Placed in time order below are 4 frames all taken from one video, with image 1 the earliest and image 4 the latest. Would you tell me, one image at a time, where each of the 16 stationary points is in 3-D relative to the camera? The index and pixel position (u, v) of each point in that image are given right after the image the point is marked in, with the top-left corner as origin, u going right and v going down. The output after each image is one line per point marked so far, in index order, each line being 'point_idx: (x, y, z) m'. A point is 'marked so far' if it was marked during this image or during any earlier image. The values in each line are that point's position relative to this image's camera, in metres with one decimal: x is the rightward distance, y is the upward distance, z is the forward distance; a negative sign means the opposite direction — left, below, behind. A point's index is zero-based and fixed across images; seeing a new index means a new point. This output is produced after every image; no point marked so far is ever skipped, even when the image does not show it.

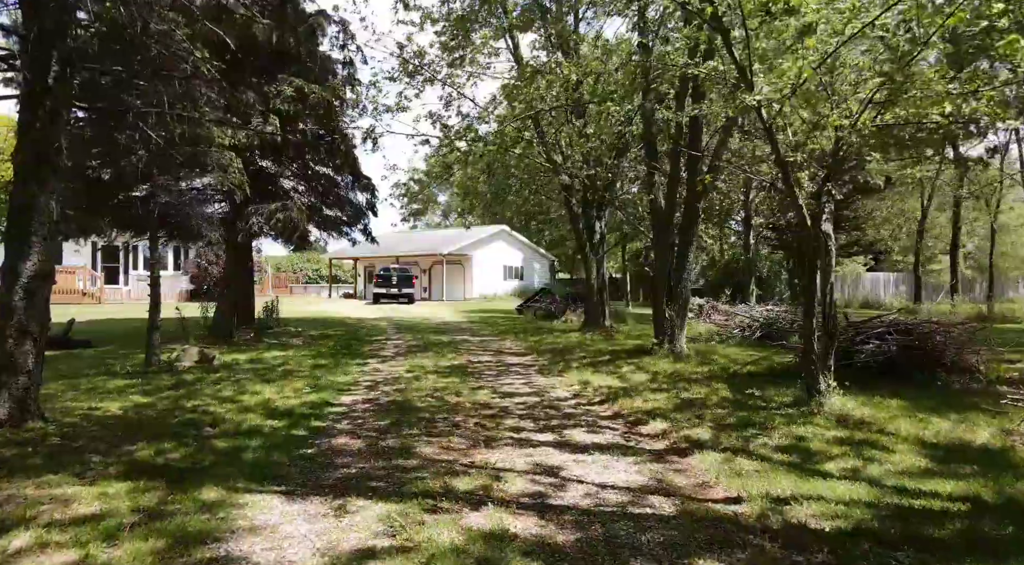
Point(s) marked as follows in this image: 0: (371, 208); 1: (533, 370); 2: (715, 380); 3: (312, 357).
0: (-3.5, +1.8, +16.5) m
1: (+0.4, -1.4, +10.2) m
2: (+2.7, -1.3, +8.7) m
3: (-3.6, -1.4, +11.9) m
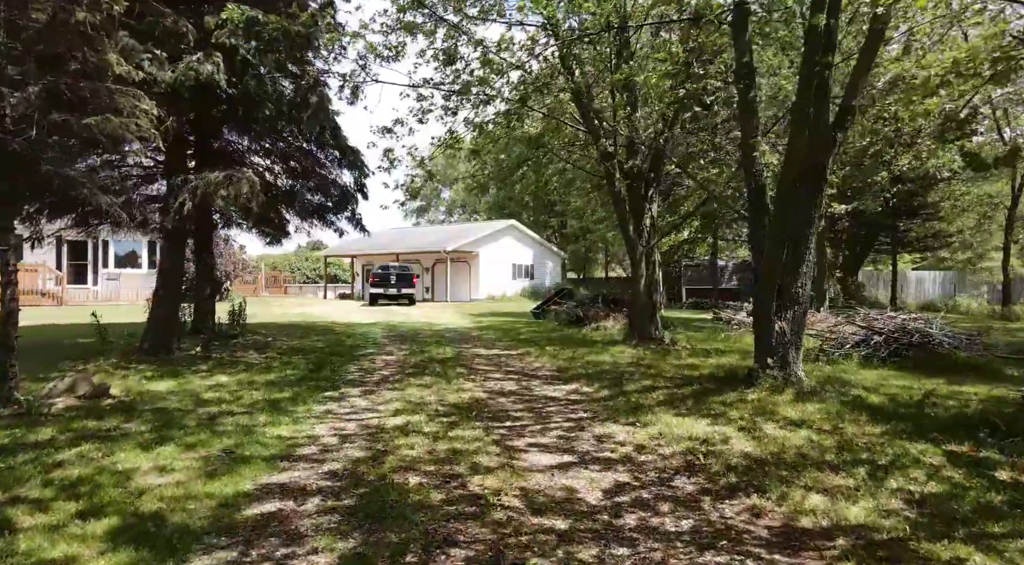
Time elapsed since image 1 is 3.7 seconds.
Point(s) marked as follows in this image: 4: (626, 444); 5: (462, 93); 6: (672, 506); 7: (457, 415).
0: (-3.0, +1.9, +13.0) m
1: (+0.8, -1.4, +6.7) m
2: (+3.1, -1.2, +5.2) m
3: (-3.1, -1.3, +8.4) m
4: (+1.0, -1.4, +5.6) m
5: (-0.9, +3.3, +11.3) m
6: (+1.0, -1.4, +4.1) m
7: (-0.6, -1.4, +6.9) m
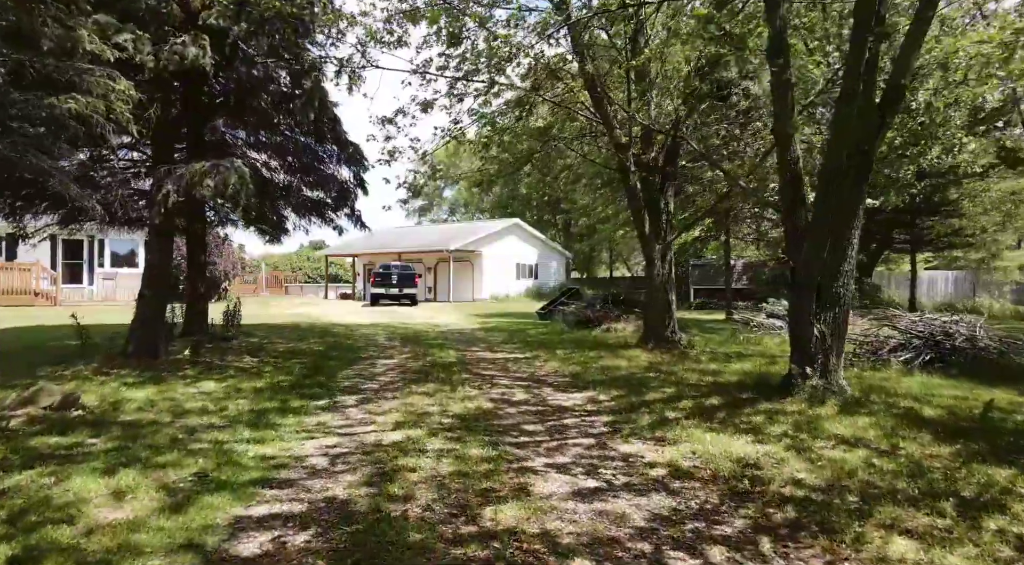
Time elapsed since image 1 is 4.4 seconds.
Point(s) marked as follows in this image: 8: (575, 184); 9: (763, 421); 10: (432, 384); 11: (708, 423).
0: (-2.9, +1.9, +12.4) m
1: (+0.9, -1.4, +6.0) m
2: (+3.2, -1.2, +4.5) m
3: (-3.0, -1.3, +7.7) m
4: (+1.1, -1.4, +4.9) m
5: (-0.7, +3.3, +10.6) m
6: (+1.1, -1.4, +3.4) m
7: (-0.5, -1.4, +6.2) m
8: (+1.6, +2.5, +16.4) m
9: (+2.3, -1.3, +5.9) m
10: (-1.1, -1.3, +8.6) m
11: (+1.8, -1.3, +6.1) m
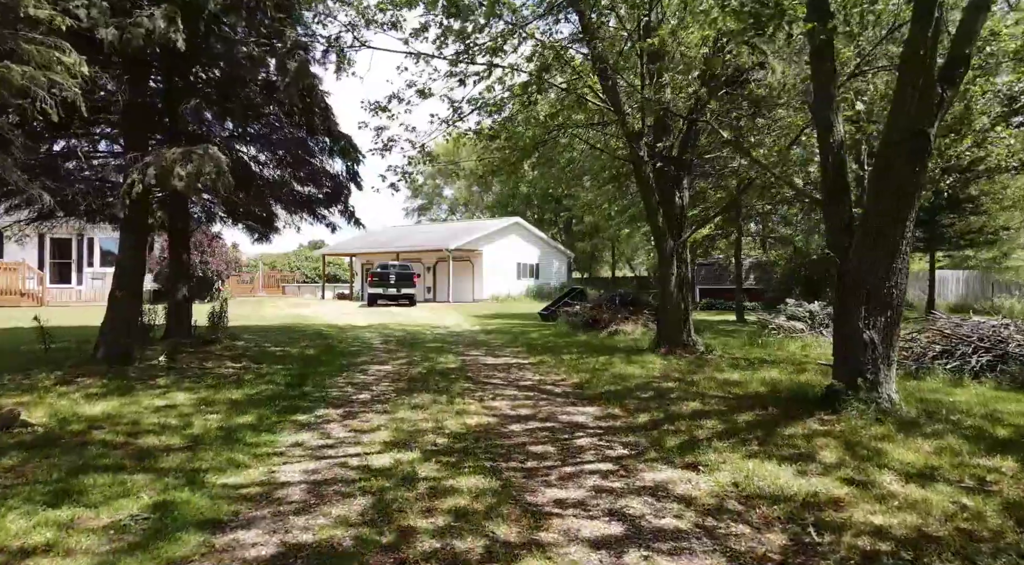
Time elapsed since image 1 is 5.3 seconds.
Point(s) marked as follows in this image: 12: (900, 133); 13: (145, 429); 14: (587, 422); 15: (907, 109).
0: (-2.8, +1.9, +11.5) m
1: (+0.9, -1.4, +5.2) m
2: (+3.3, -1.2, +3.6) m
3: (-3.0, -1.3, +6.9) m
4: (+1.1, -1.4, +4.1) m
5: (-0.7, +3.3, +9.8) m
6: (+1.2, -1.4, +2.6) m
7: (-0.4, -1.4, +5.3) m
8: (+1.6, +2.5, +15.6) m
9: (+2.3, -1.3, +5.1) m
10: (-1.0, -1.3, +7.7) m
11: (+1.9, -1.3, +5.2) m
12: (+3.4, +1.3, +5.7) m
13: (-3.3, -1.3, +5.9) m
14: (+0.7, -1.3, +6.3) m
15: (+3.4, +1.5, +5.6) m
